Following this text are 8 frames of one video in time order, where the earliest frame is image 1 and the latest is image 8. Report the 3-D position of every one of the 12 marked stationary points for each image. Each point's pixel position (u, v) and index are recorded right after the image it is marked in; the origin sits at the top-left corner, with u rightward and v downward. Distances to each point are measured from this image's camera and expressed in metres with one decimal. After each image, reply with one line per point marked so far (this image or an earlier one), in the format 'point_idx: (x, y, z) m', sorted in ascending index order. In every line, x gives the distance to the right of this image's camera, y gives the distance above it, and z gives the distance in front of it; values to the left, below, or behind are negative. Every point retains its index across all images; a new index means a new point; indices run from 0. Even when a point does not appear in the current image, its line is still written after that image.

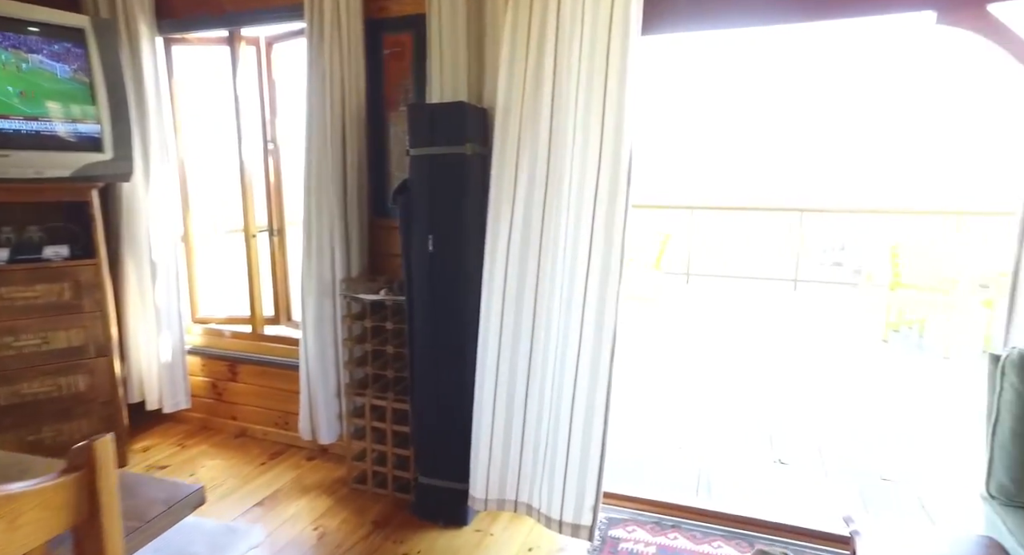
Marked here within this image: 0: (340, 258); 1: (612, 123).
0: (-0.5, +0.1, +1.9) m
1: (+0.3, +0.4, +1.6) m
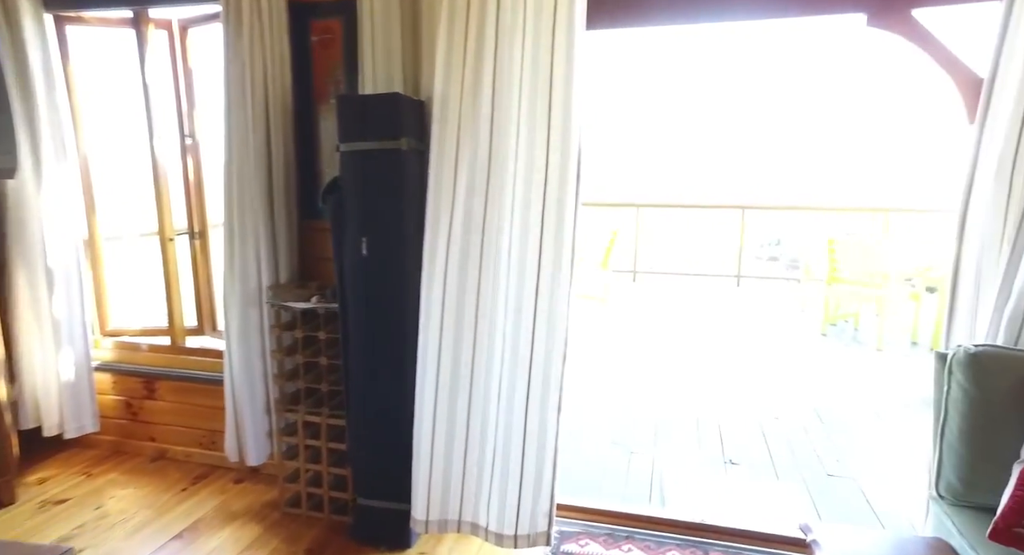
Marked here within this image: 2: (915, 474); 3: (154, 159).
0: (-0.7, 0.0, +1.7) m
1: (+0.1, +0.4, +1.5) m
2: (+1.6, -0.8, +2.4) m
3: (-1.2, +0.4, +2.1) m
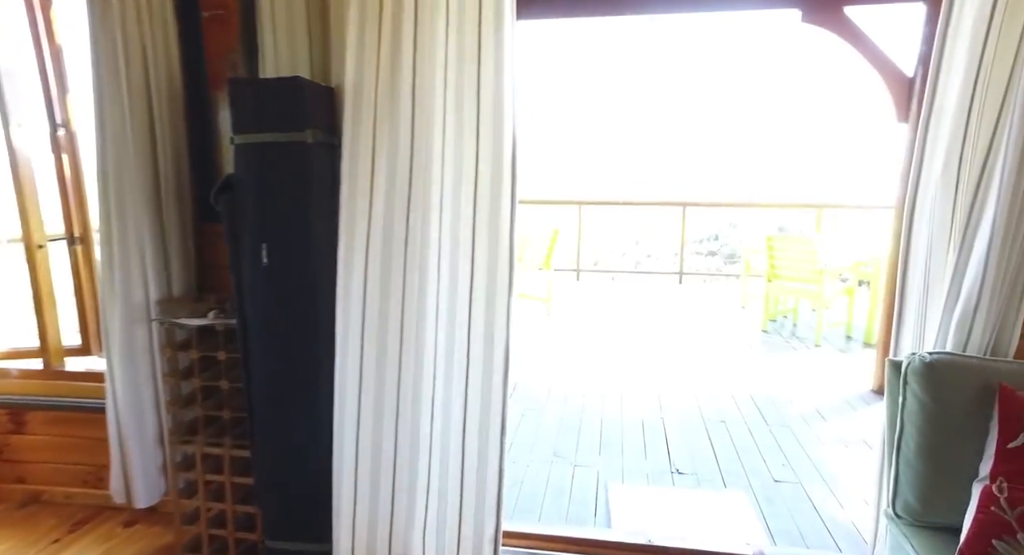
0: (-0.9, 0.0, +1.5) m
1: (-0.1, +0.4, +1.3) m
2: (+1.4, -0.8, +2.4) m
3: (-1.5, +0.4, +1.8) m
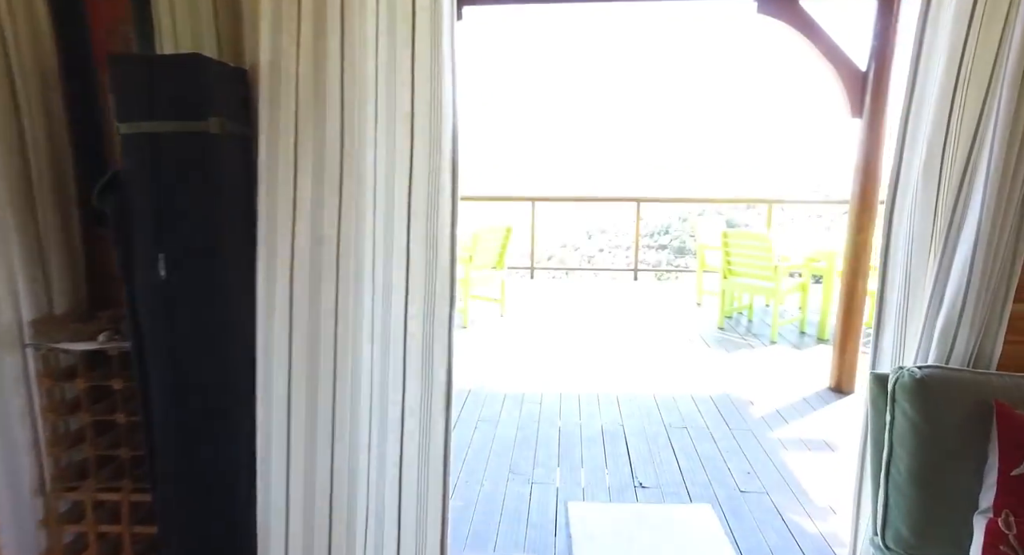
0: (-1.0, 0.0, +1.3) m
1: (-0.2, +0.4, +1.2) m
2: (+1.2, -0.8, +2.3) m
3: (-1.6, +0.3, +1.5) m
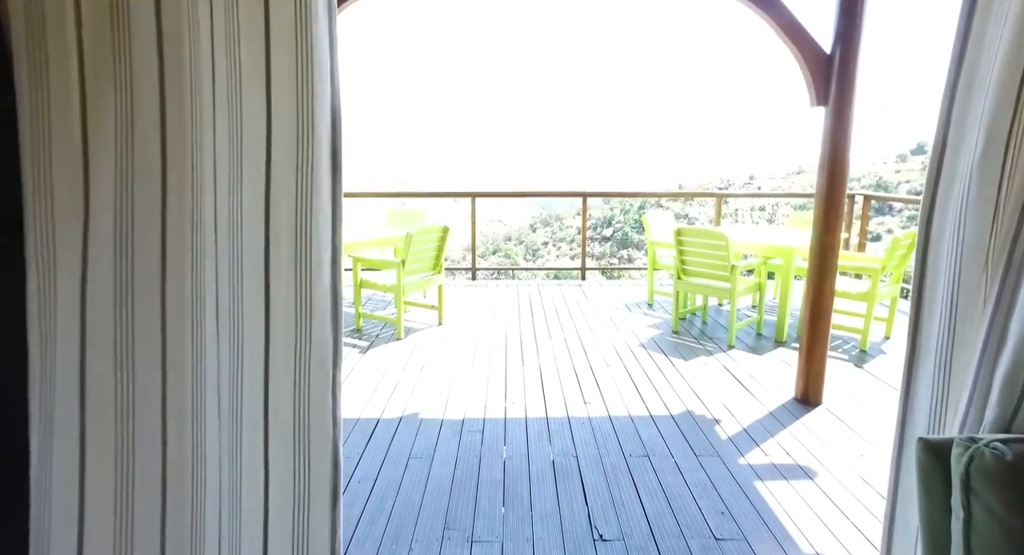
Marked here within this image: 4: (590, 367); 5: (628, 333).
0: (-1.1, -0.1, +0.8) m
1: (-0.3, +0.3, +0.7) m
2: (+1.0, -0.8, +2.0) m
3: (-1.7, +0.2, +0.9) m
4: (+0.5, -0.5, +3.6) m
5: (+0.8, -0.4, +4.3) m
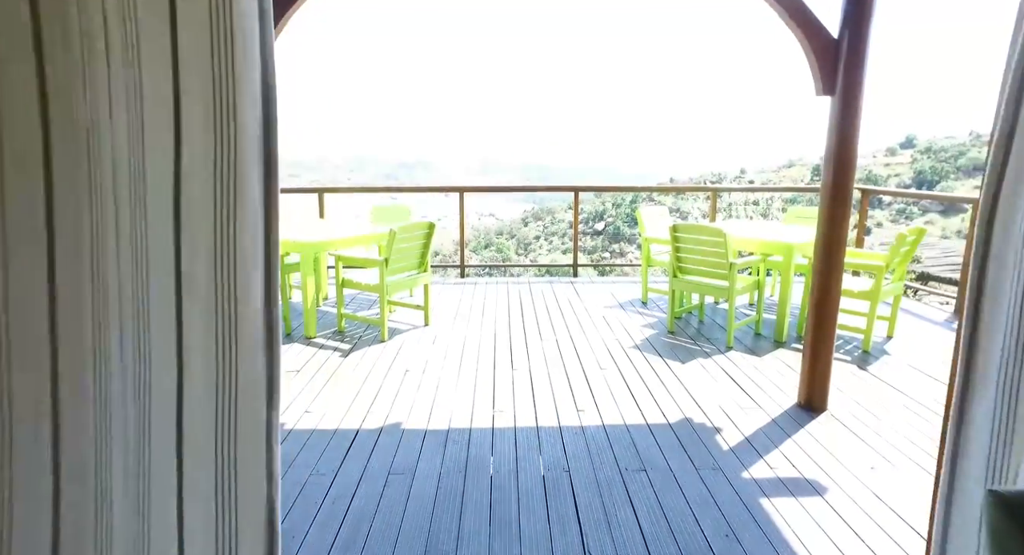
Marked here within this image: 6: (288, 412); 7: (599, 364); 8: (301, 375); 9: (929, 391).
0: (-1.2, -0.1, +0.6) m
1: (-0.3, +0.3, +0.5) m
2: (+0.9, -0.8, +1.9) m
3: (-1.8, +0.2, +0.7) m
4: (+0.4, -0.5, +3.4) m
5: (+0.8, -0.4, +4.2) m
6: (-1.1, -0.7, +2.9) m
7: (+0.5, -0.5, +3.6) m
8: (-1.2, -0.6, +3.5) m
9: (+2.2, -0.6, +3.1) m
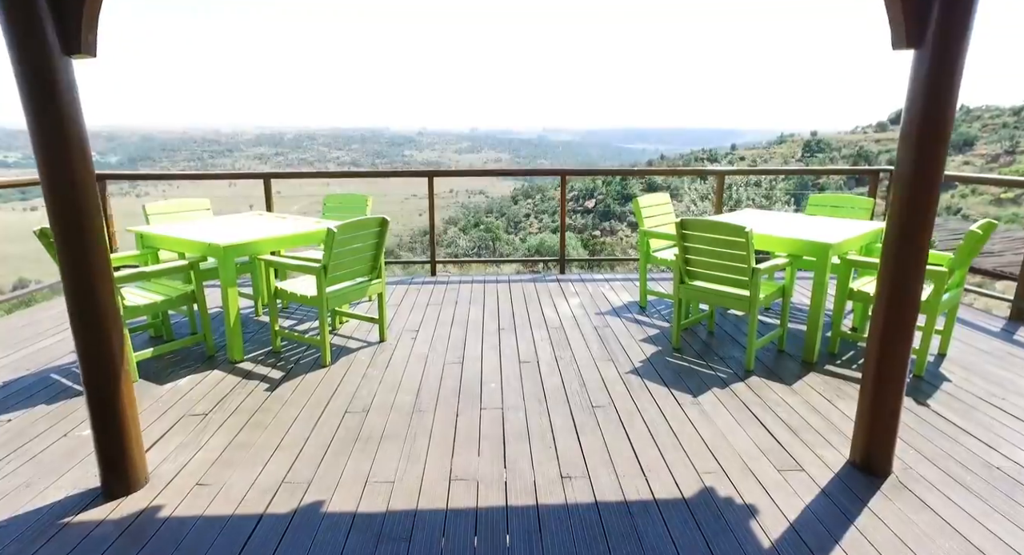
0: (-1.3, -0.3, -0.2) m
1: (-0.4, +0.1, -0.2) m
2: (+0.8, -0.9, +1.2) m
3: (-1.9, 0.0, -0.1) m
4: (+0.3, -0.6, +2.7) m
5: (+0.6, -0.4, +3.4) m
6: (-1.2, -0.7, +2.2) m
7: (+0.4, -0.6, +2.9) m
8: (-1.4, -0.6, +2.7) m
9: (+2.0, -0.7, +2.4) m
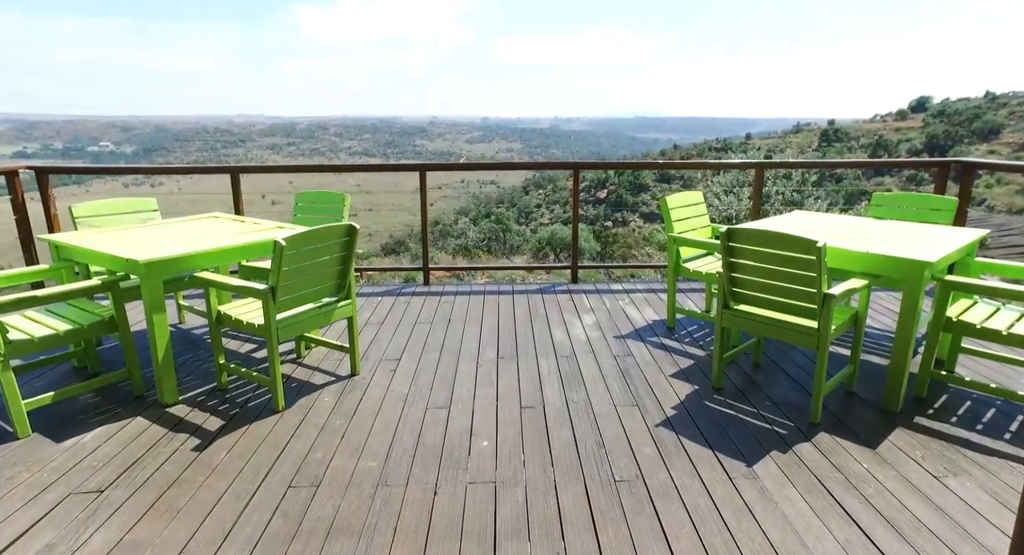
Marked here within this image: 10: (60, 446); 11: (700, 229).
0: (-1.3, -0.5, -0.9) m
1: (-0.5, -0.1, -0.9) m
2: (+0.8, -1.1, +0.5) m
3: (-1.9, -0.1, -0.7) m
4: (+0.3, -0.7, +2.0) m
5: (+0.6, -0.5, +2.7) m
6: (-1.3, -0.9, +1.5) m
7: (+0.4, -0.7, +2.2) m
8: (-1.4, -0.7, +2.0) m
9: (+2.0, -0.8, +1.7) m
10: (-1.7, -0.7, +2.3) m
11: (+1.2, +0.3, +3.8) m
